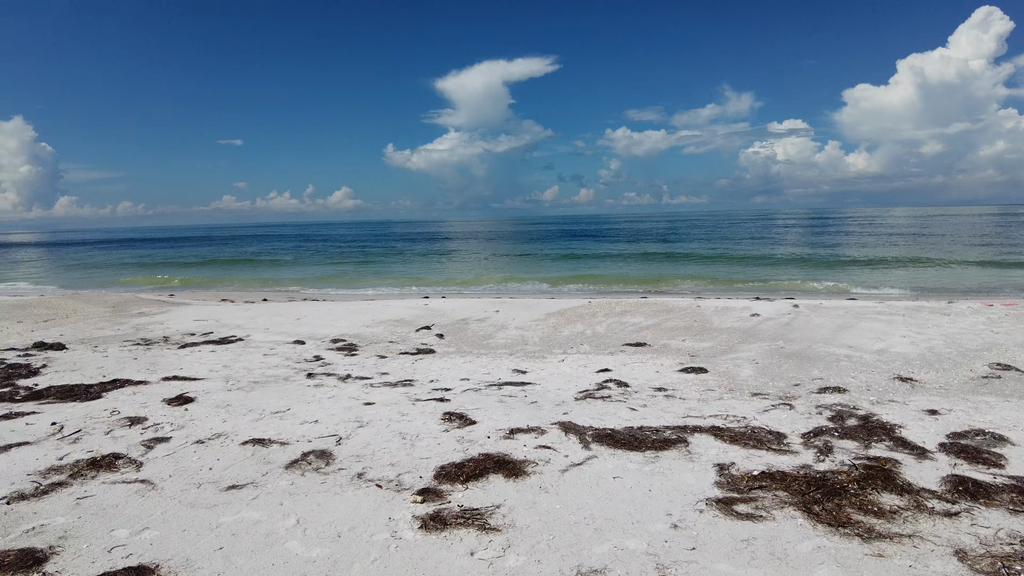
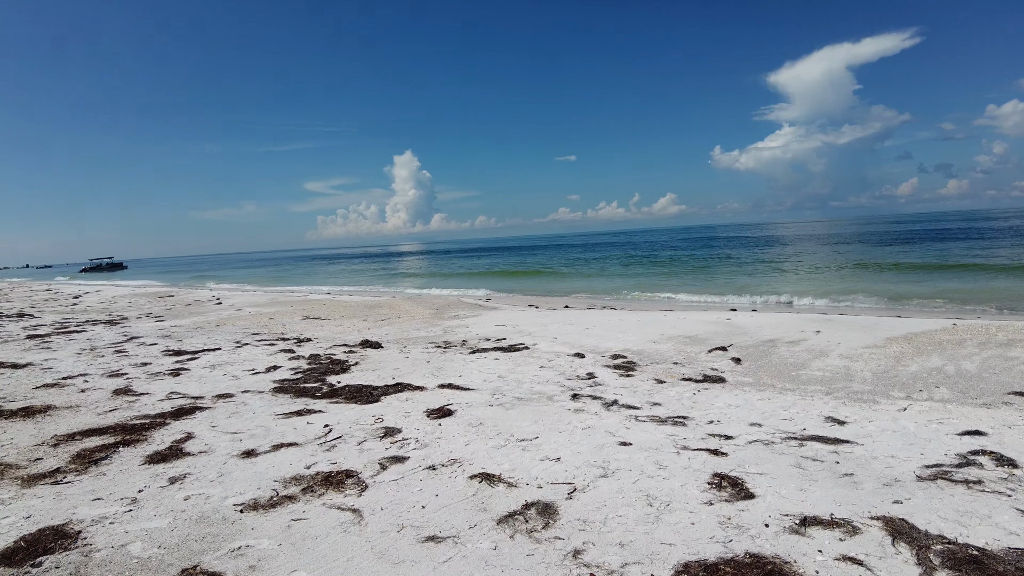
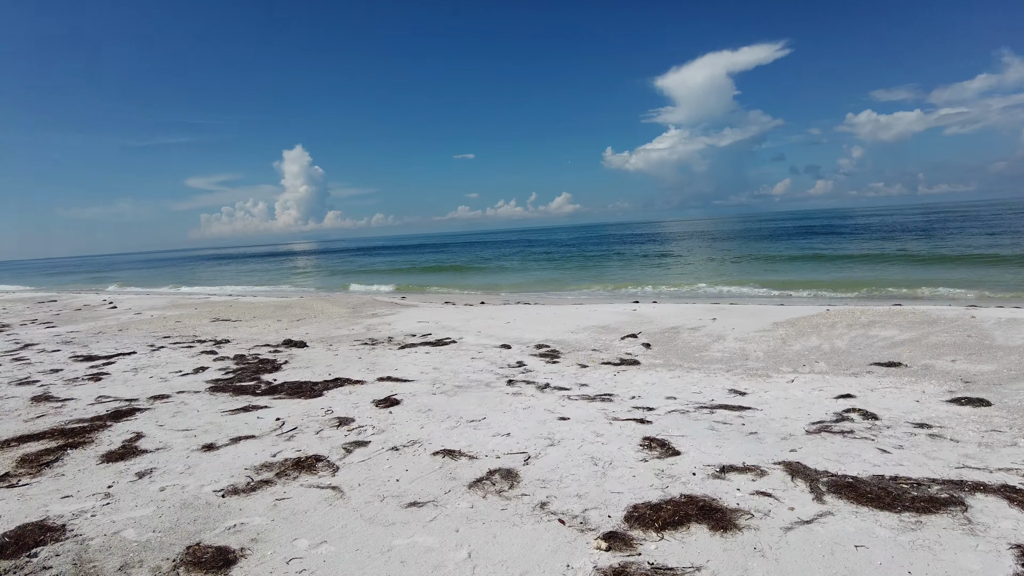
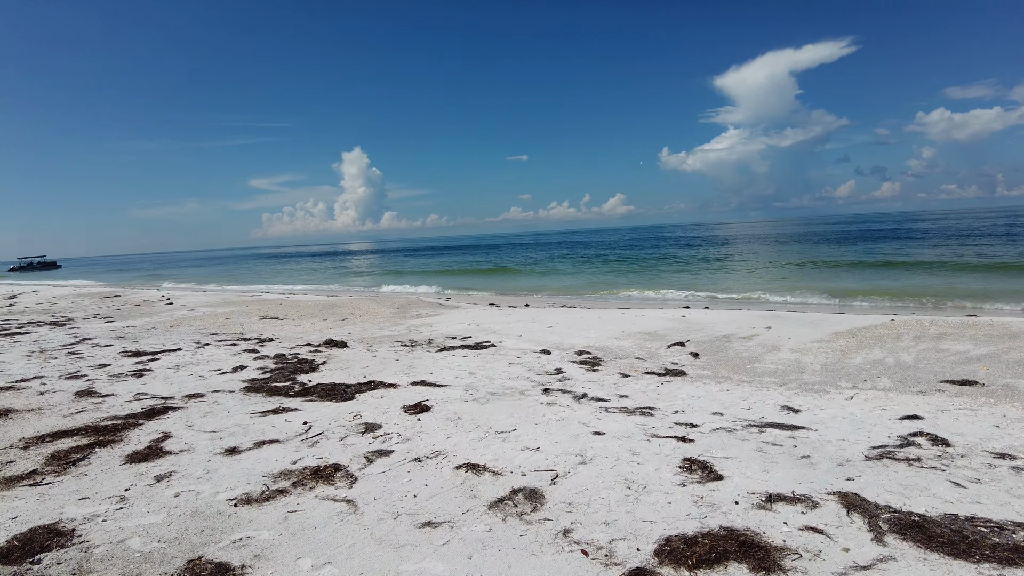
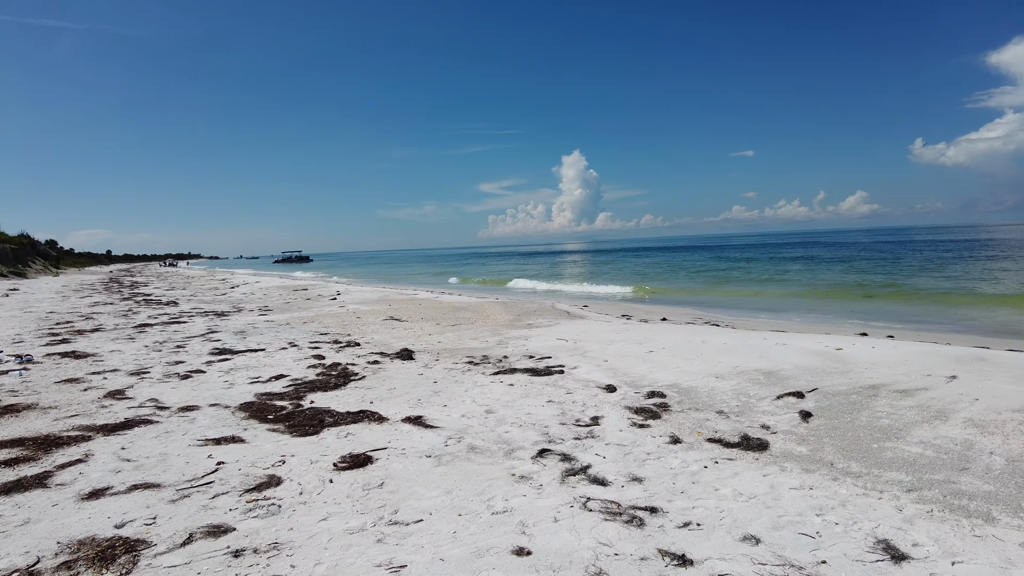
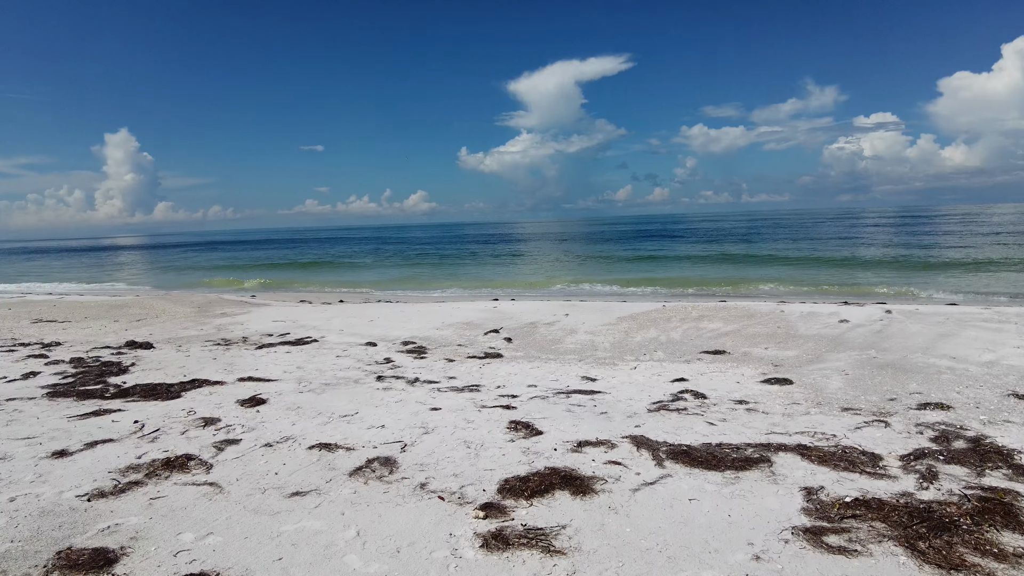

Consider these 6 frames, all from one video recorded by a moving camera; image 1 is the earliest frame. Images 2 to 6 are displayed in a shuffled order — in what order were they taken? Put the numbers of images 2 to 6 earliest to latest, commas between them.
6, 3, 4, 2, 5
